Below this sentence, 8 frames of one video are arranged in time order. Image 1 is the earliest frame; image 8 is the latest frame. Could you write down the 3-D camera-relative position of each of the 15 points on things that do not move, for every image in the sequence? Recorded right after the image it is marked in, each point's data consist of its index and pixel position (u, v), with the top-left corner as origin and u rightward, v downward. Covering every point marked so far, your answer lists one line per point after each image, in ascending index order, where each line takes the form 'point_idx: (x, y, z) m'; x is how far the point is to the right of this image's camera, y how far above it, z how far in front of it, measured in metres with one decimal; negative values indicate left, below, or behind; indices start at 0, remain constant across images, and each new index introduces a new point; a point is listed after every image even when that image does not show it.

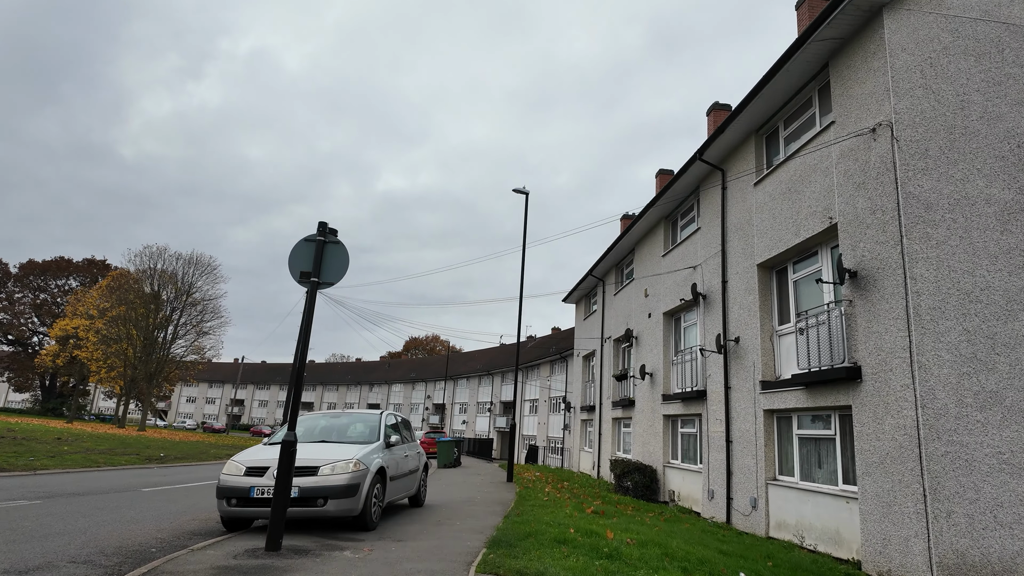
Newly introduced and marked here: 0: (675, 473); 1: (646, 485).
0: (+4.0, -4.5, +13.9) m
1: (+3.4, -5.0, +14.4) m
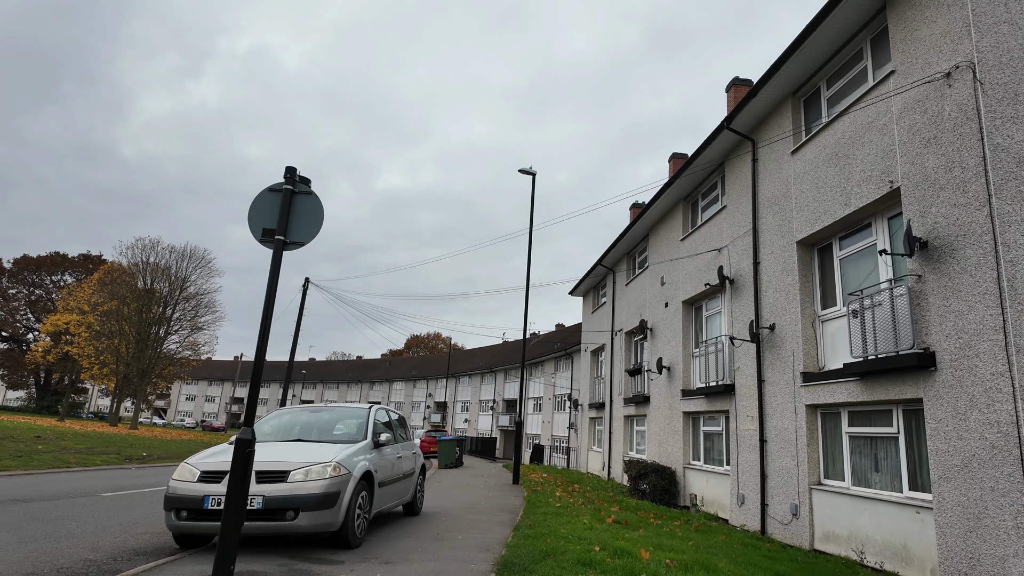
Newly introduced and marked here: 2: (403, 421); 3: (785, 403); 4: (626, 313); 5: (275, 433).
0: (+4.1, -4.2, +12.7) m
1: (+3.5, -4.7, +13.2) m
2: (-1.7, -2.1, +8.9) m
3: (+4.6, -1.9, +9.6) m
4: (+3.8, -0.9, +18.9) m
5: (-2.8, -1.7, +6.7) m
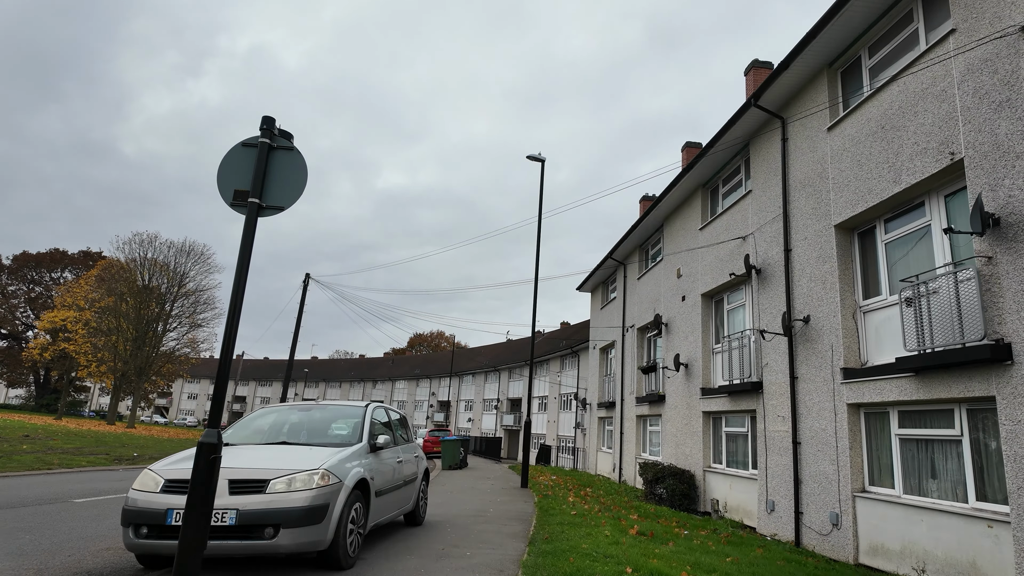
0: (+4.3, -4.0, +11.9) m
1: (+3.7, -4.5, +12.4) m
2: (-1.5, -1.9, +8.1) m
3: (+4.8, -1.8, +8.8) m
4: (+4.0, -0.7, +18.1) m
5: (-2.6, -1.5, +5.9) m
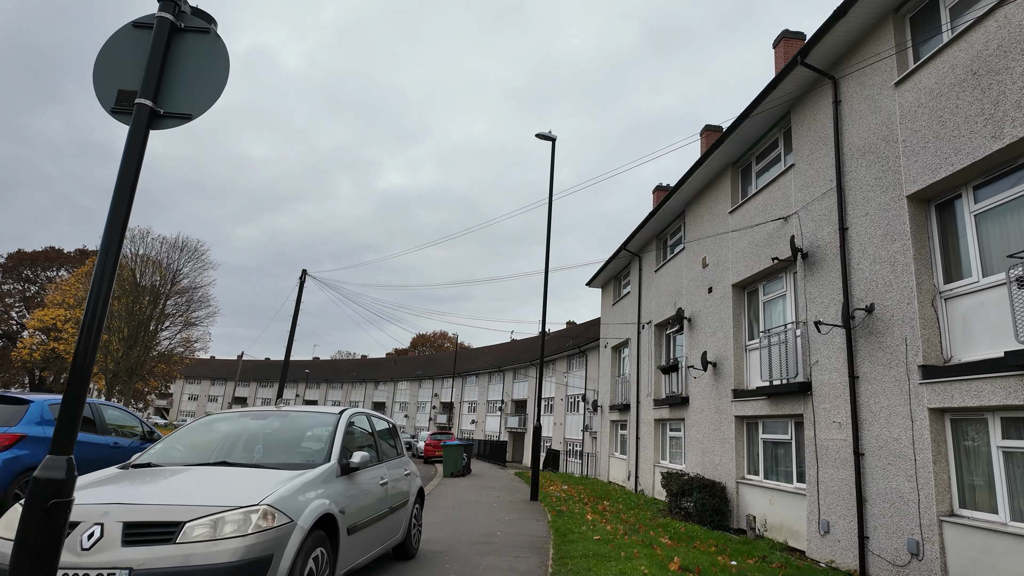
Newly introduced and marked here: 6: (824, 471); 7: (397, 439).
0: (+4.5, -3.8, +10.5) m
1: (+3.9, -4.3, +10.9) m
2: (-1.4, -1.7, +6.7) m
3: (+4.9, -1.5, +7.3) m
4: (+4.2, -0.5, +16.7) m
5: (-2.5, -1.3, +4.6) m
6: (+4.7, -2.8, +8.6) m
7: (-1.3, -1.7, +6.6) m
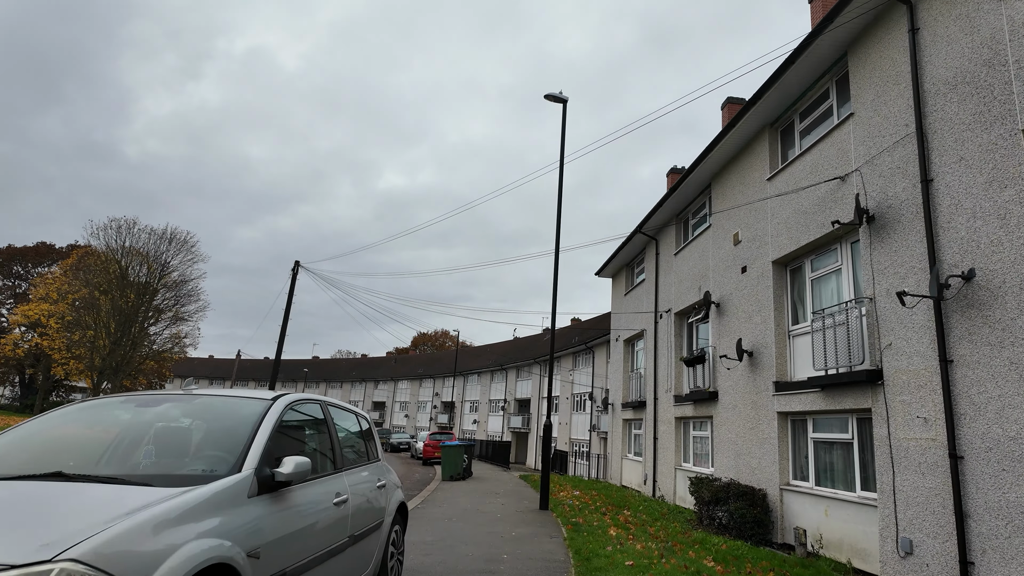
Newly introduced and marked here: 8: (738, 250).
0: (+4.6, -3.4, +8.9) m
1: (+4.0, -3.8, +9.4) m
2: (-1.3, -1.3, +5.2) m
3: (+5.0, -1.1, +5.8) m
4: (+4.3, 0.0, +15.1) m
5: (-2.4, -0.9, +3.0) m
6: (+4.8, -2.3, +7.0) m
7: (-1.2, -1.3, +5.0) m
8: (+4.7, +0.8, +11.7) m
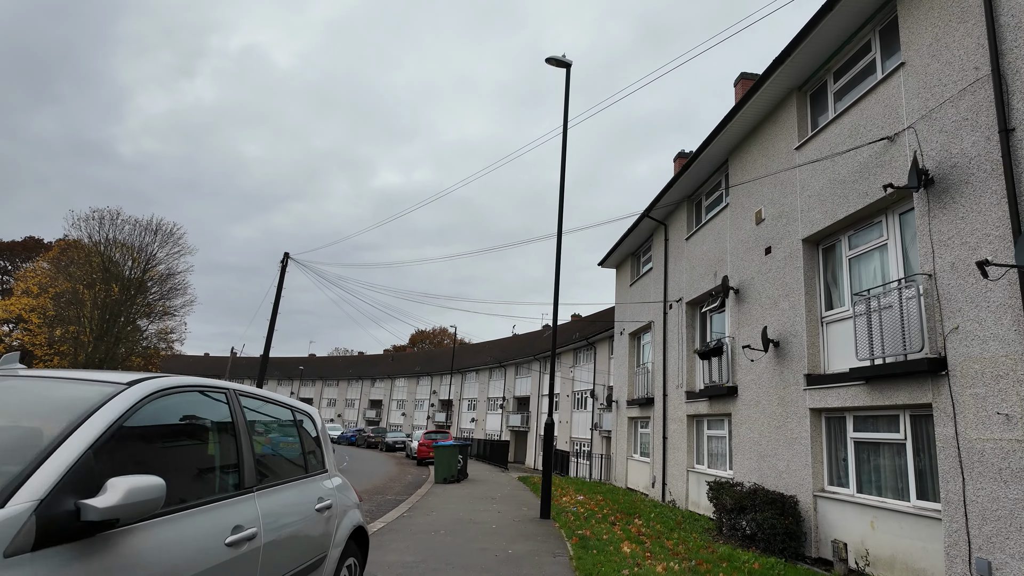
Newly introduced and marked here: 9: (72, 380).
0: (+4.6, -3.1, +7.7) m
1: (+4.0, -3.5, +8.2) m
2: (-1.3, -1.0, +4.0) m
3: (+5.0, -0.8, +4.6) m
4: (+4.3, +0.3, +13.9) m
5: (-2.4, -0.6, +1.9) m
6: (+4.8, -2.0, +5.8) m
7: (-1.3, -1.0, +3.8) m
8: (+4.6, +1.1, +10.6) m
9: (-1.8, -0.4, +2.5) m
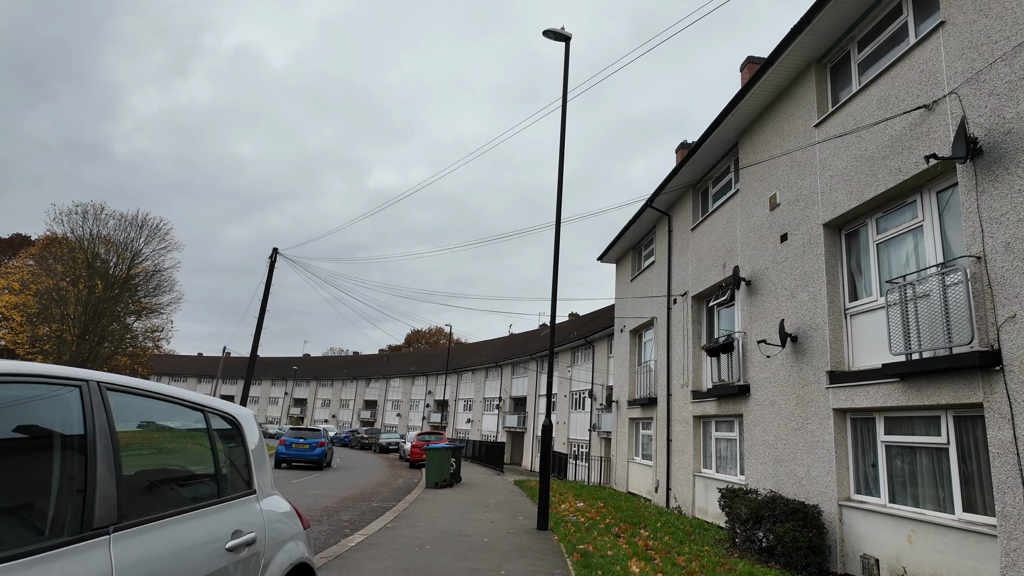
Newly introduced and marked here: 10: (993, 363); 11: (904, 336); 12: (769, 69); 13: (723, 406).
0: (+4.5, -2.9, +7.0) m
1: (+3.9, -3.4, +7.4) m
2: (-1.4, -0.8, +3.2) m
3: (+4.9, -0.6, +3.8) m
4: (+4.2, +0.4, +13.1) m
5: (-2.5, -0.4, +1.0) m
6: (+4.7, -1.9, +5.0) m
7: (-1.3, -0.8, +3.0) m
8: (+4.5, +1.3, +9.8) m
9: (-1.9, -0.2, +1.7) m
10: (+4.8, -0.7, +5.6) m
11: (+4.7, -0.6, +6.7) m
12: (+4.3, +3.7, +9.5) m
13: (+4.1, -2.3, +11.2) m
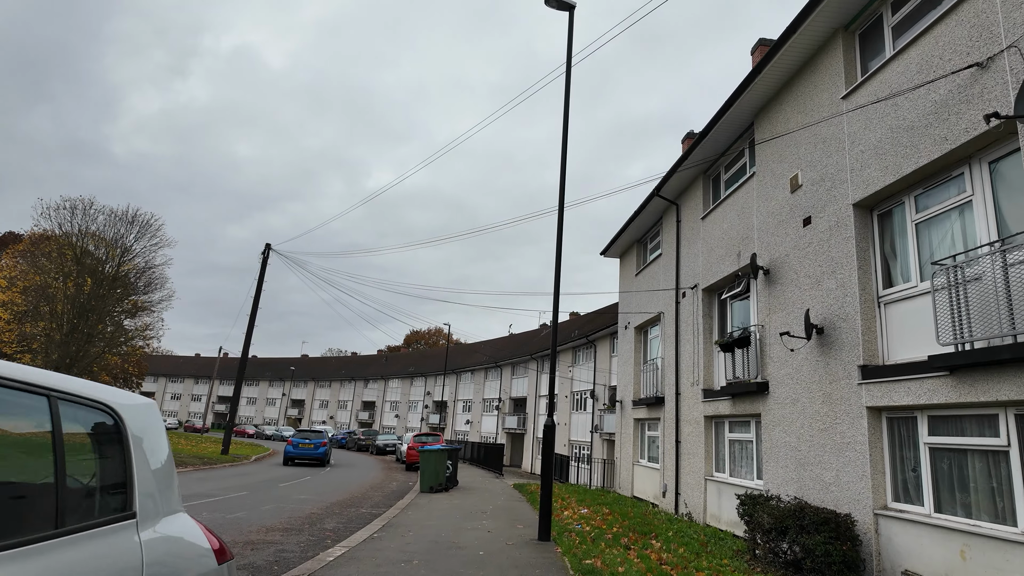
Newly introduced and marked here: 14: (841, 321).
0: (+4.5, -2.7, +6.2) m
1: (+3.9, -3.2, +6.6) m
2: (-1.4, -0.6, +2.4) m
3: (+4.9, -0.4, +3.0) m
4: (+4.2, +0.6, +12.4) m
5: (-2.5, -0.2, +0.2) m
6: (+4.7, -1.7, +4.2) m
7: (-1.3, -0.6, +2.2) m
8: (+4.5, +1.5, +9.0) m
9: (-1.9, 0.0, +0.9) m
10: (+4.7, -0.5, +4.8) m
11: (+4.7, -0.4, +6.0) m
12: (+4.3, +3.9, +8.8) m
13: (+4.1, -2.1, +10.4) m
14: (+4.5, -0.4, +7.7) m
